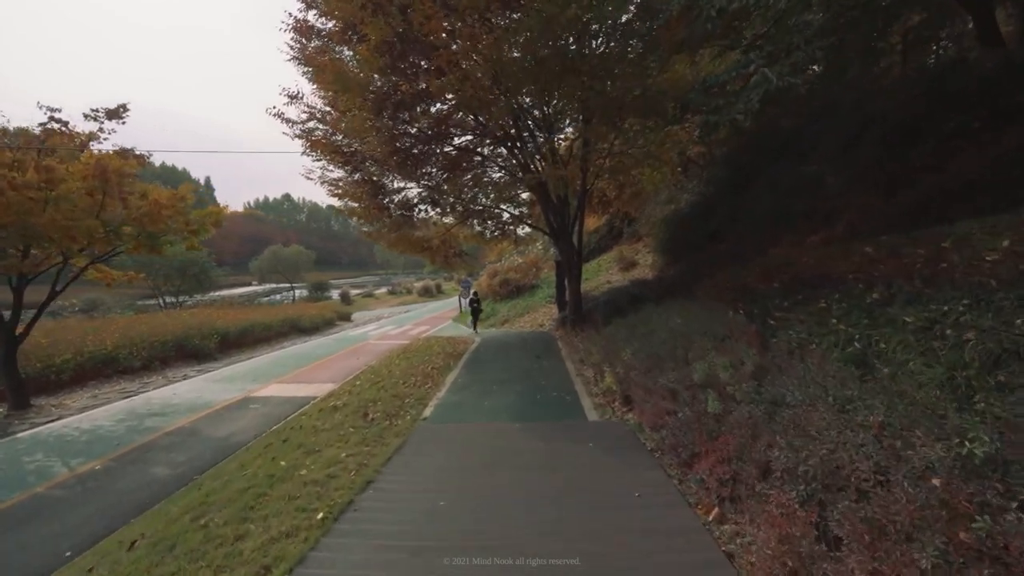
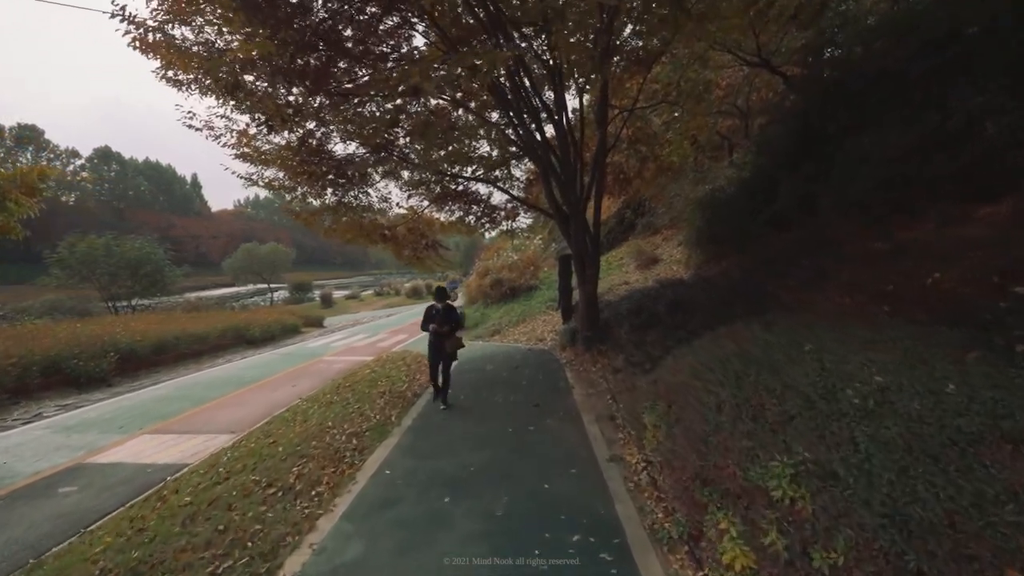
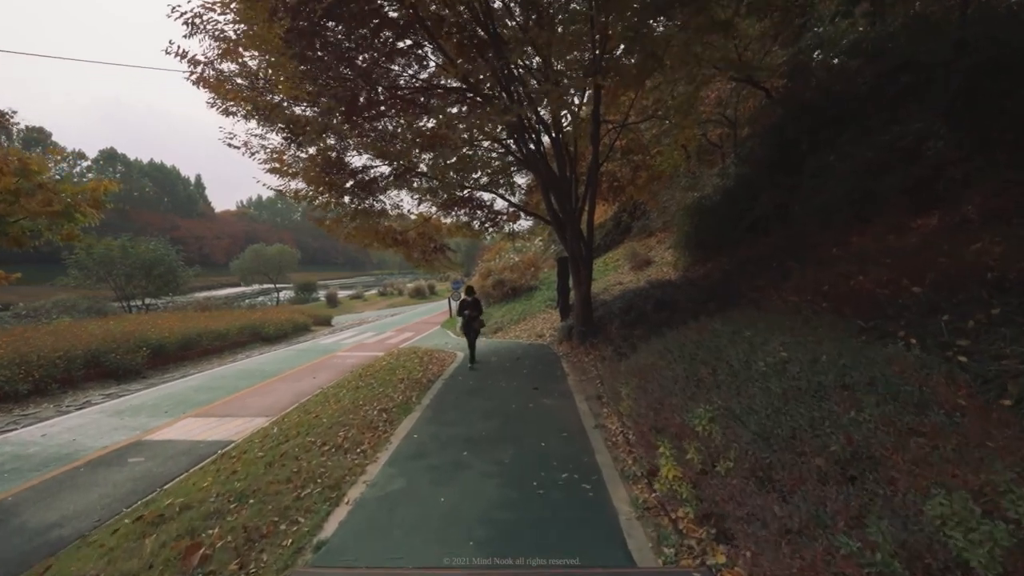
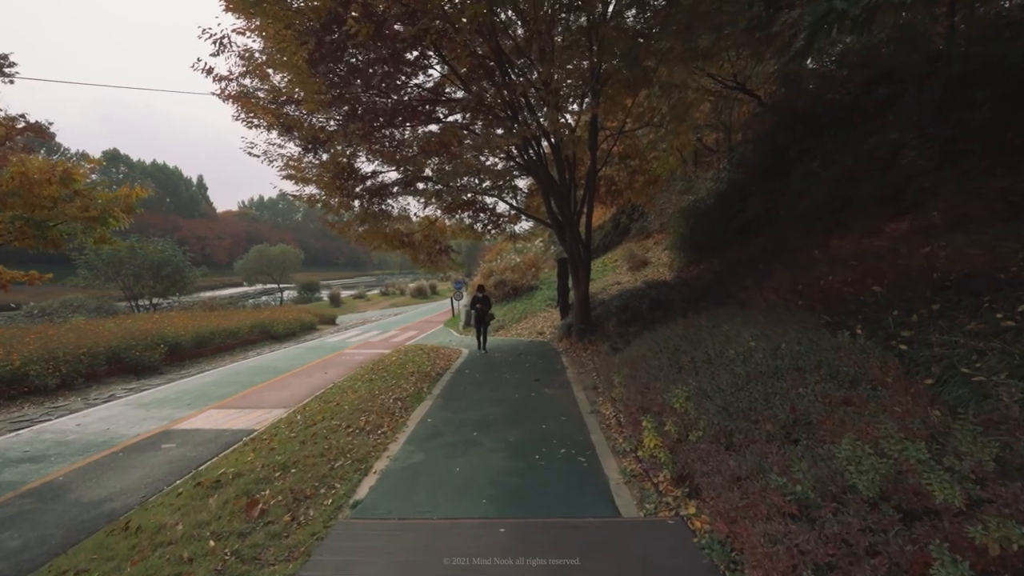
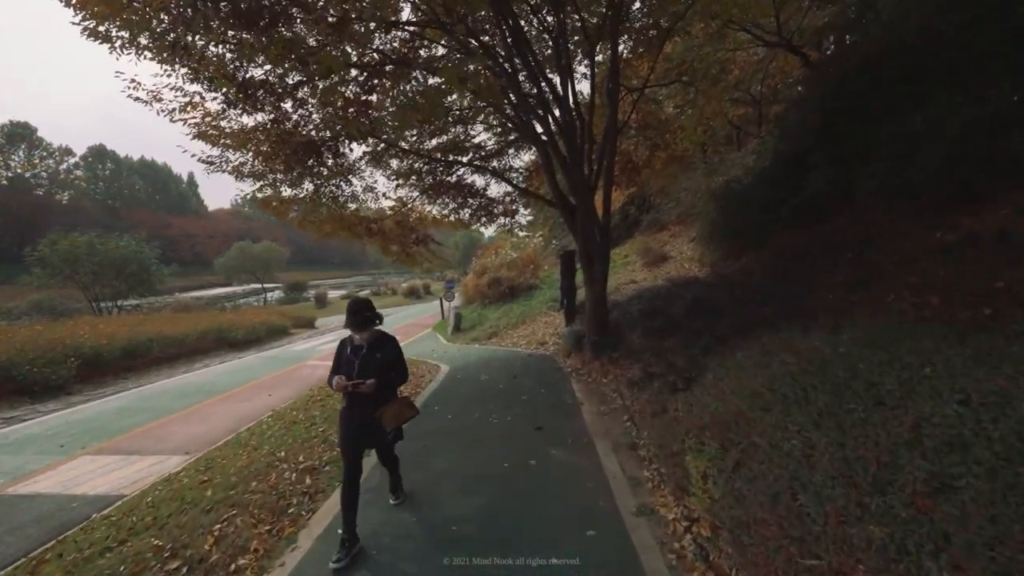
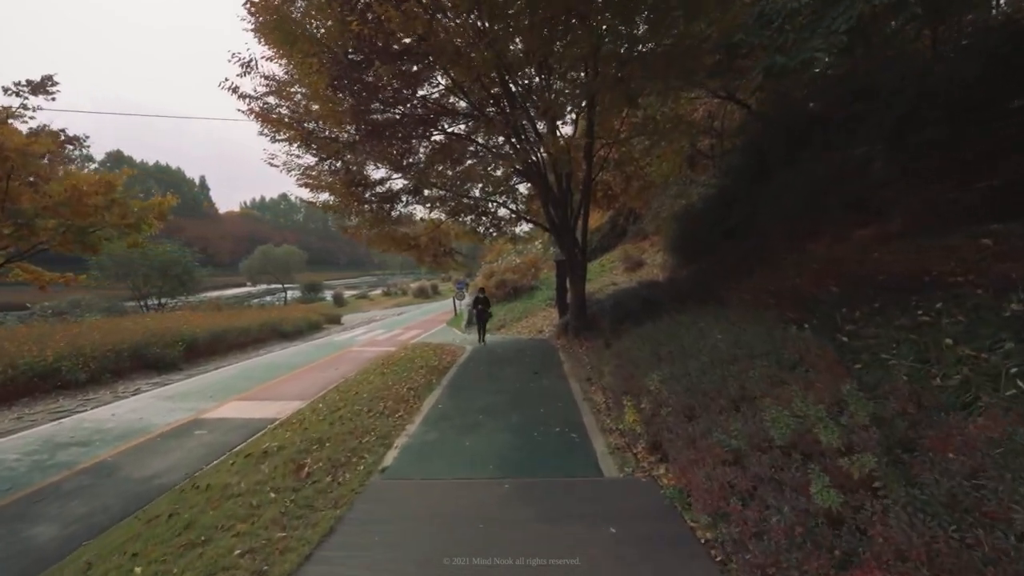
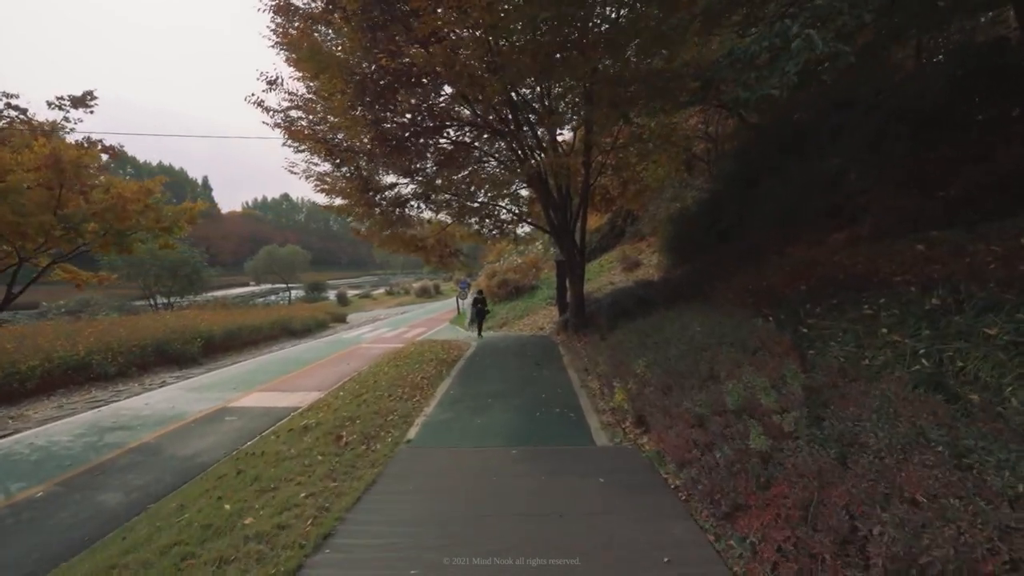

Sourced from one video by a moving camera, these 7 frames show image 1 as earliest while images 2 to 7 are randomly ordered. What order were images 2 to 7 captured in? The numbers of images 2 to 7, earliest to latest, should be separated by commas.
7, 6, 4, 3, 2, 5
